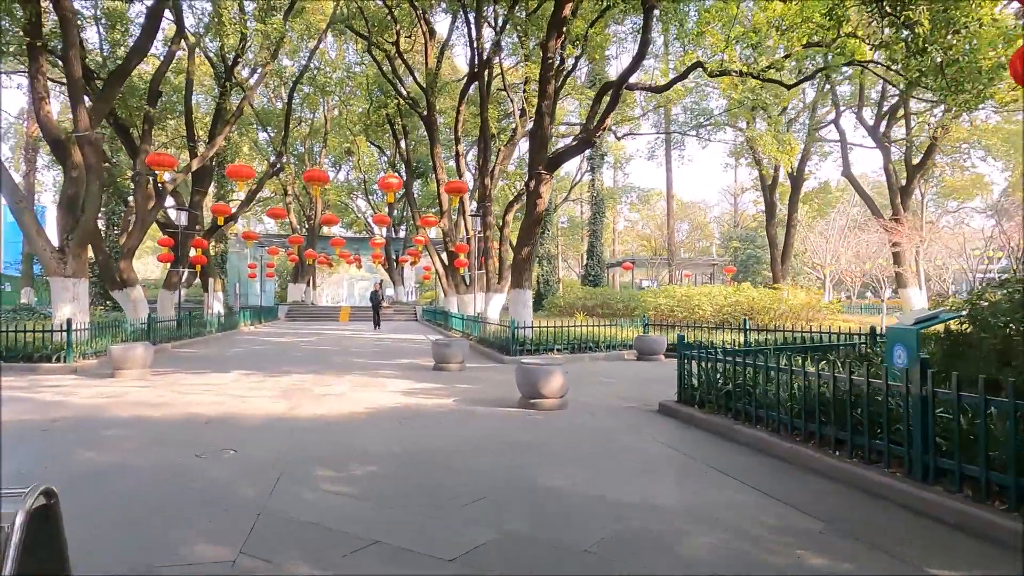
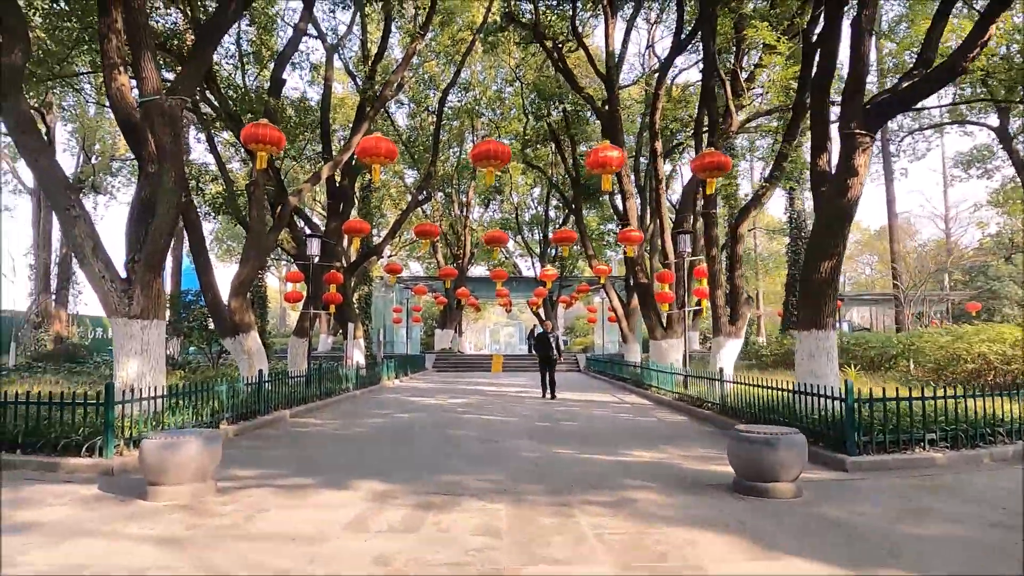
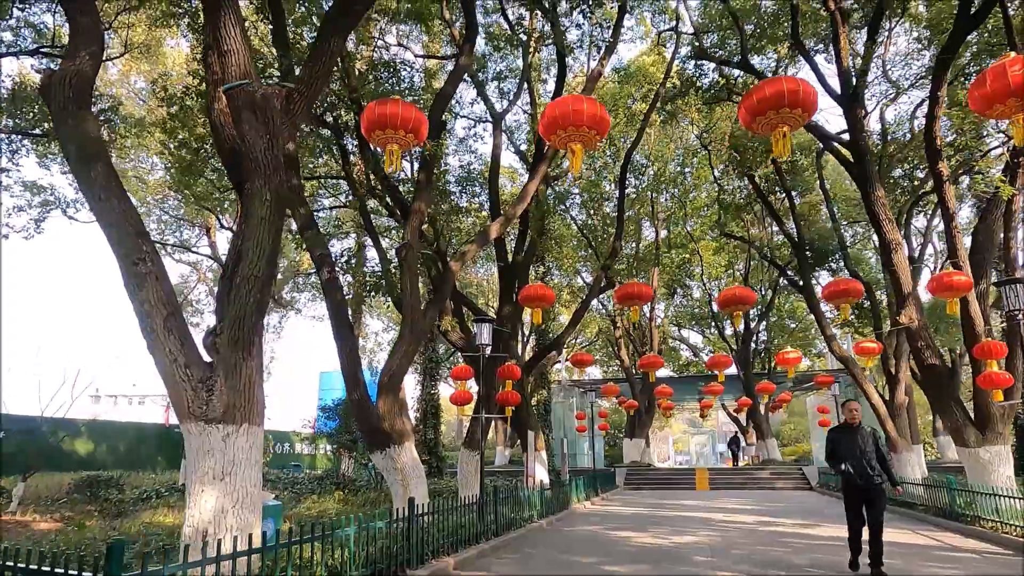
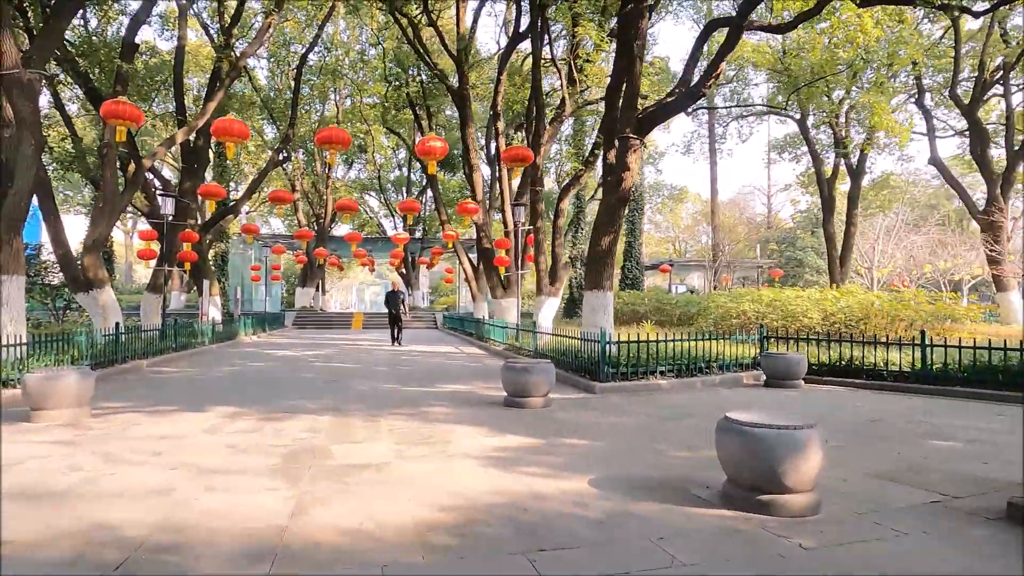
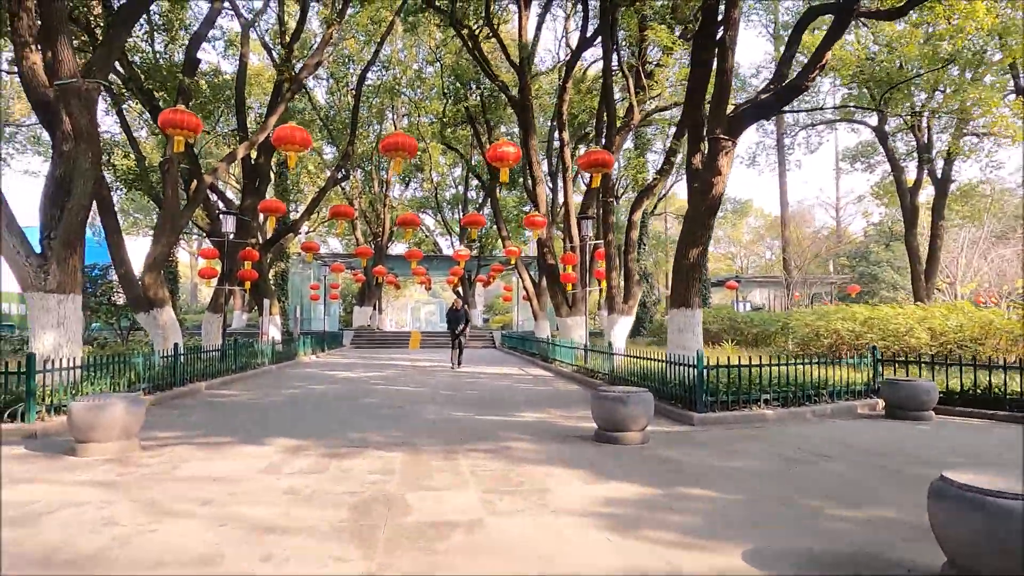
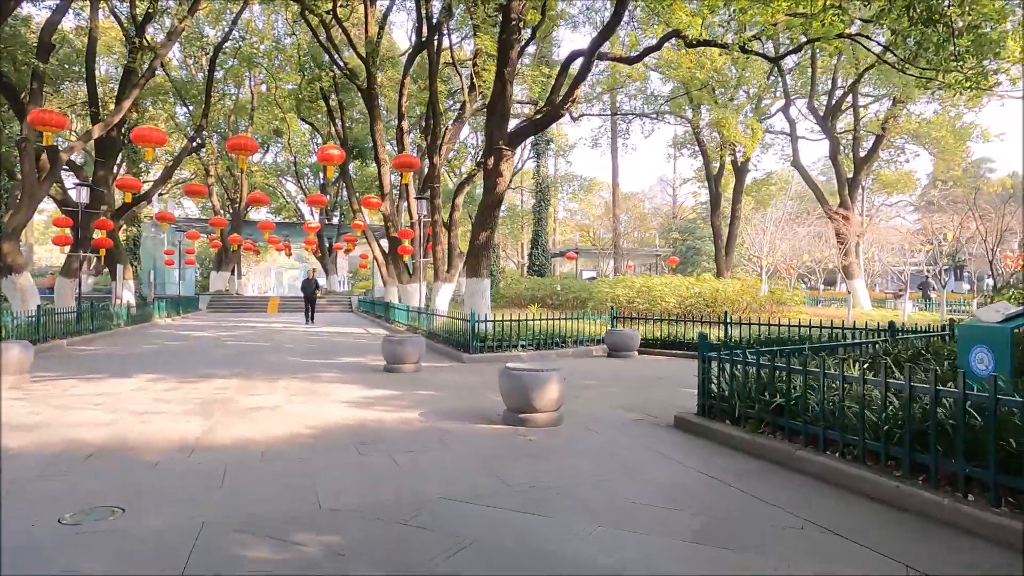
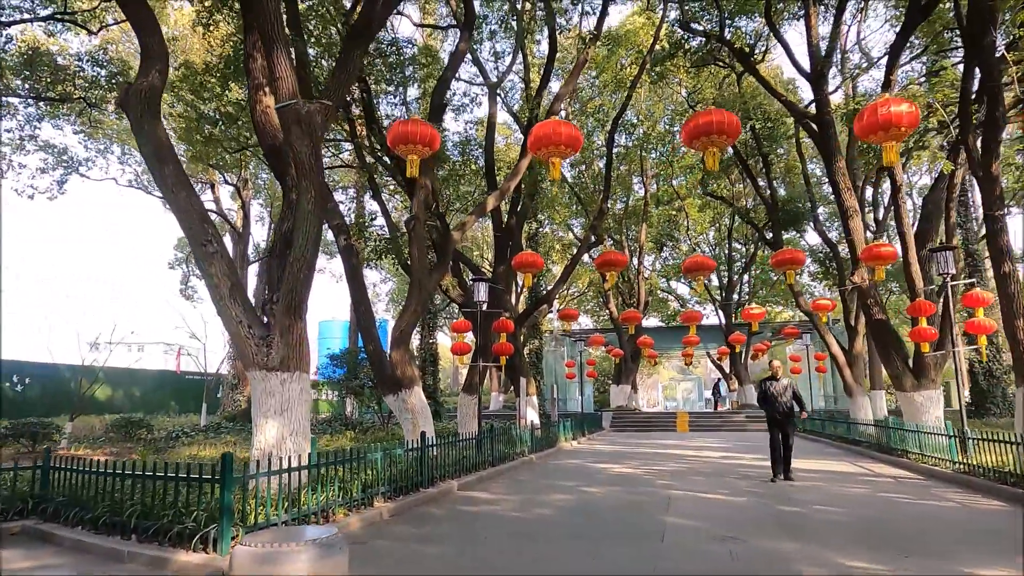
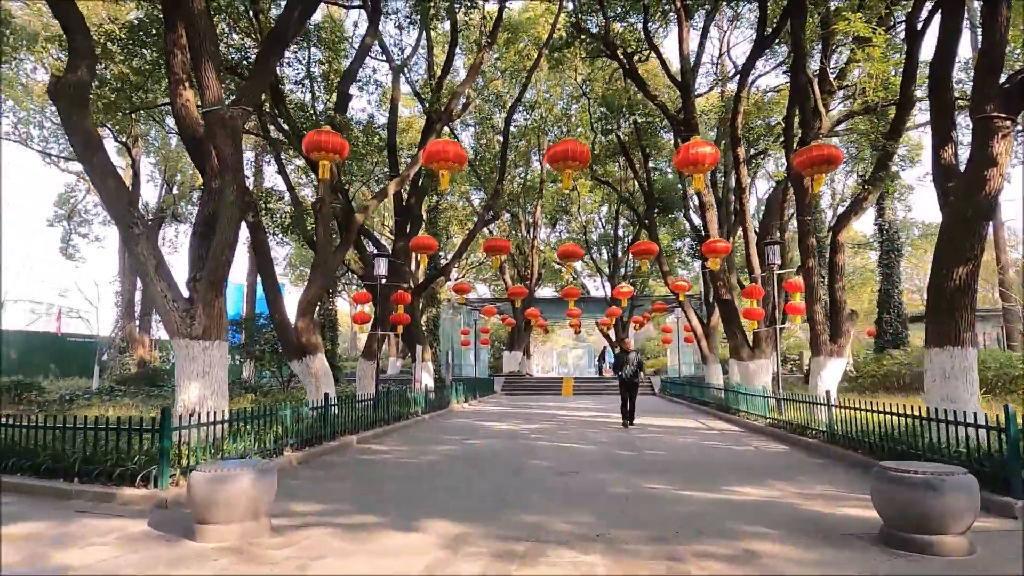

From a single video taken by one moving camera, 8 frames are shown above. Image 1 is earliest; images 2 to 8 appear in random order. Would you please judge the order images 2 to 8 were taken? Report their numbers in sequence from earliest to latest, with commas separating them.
6, 4, 5, 2, 8, 7, 3
